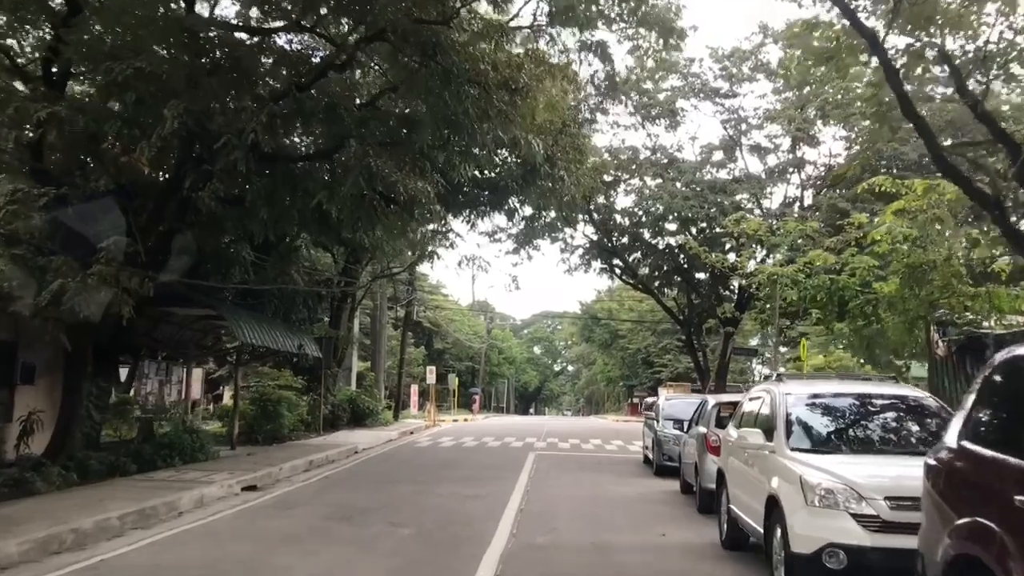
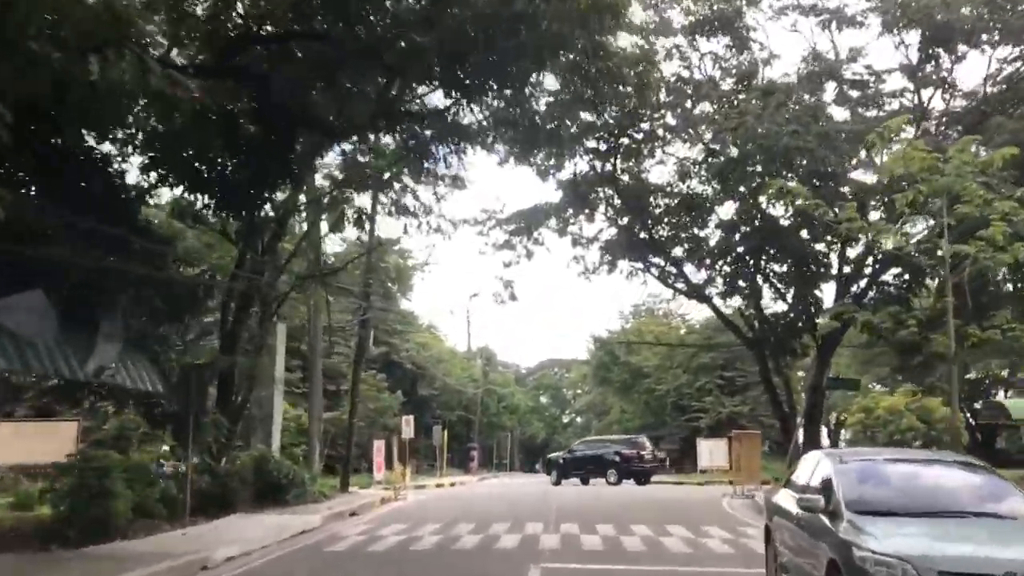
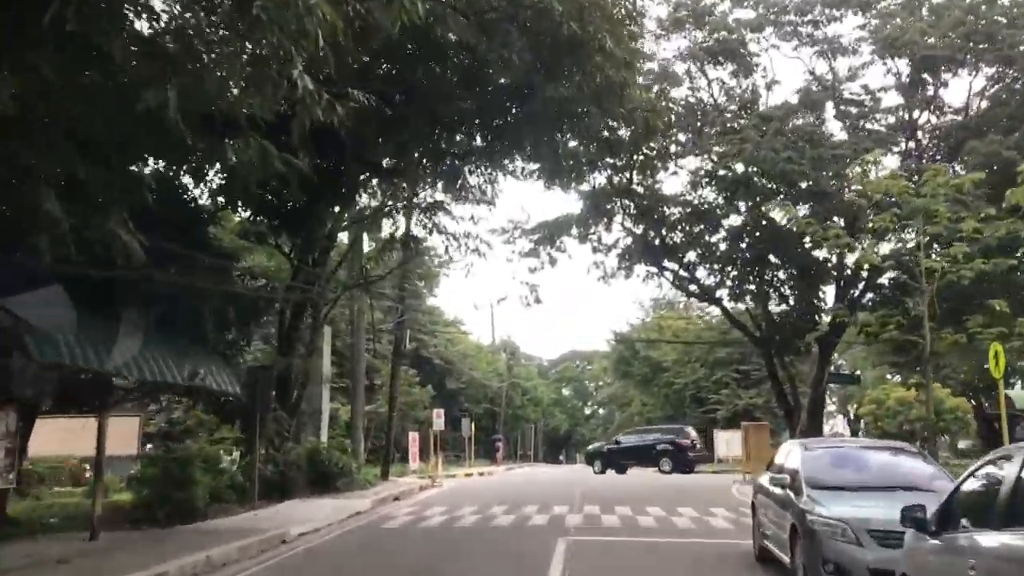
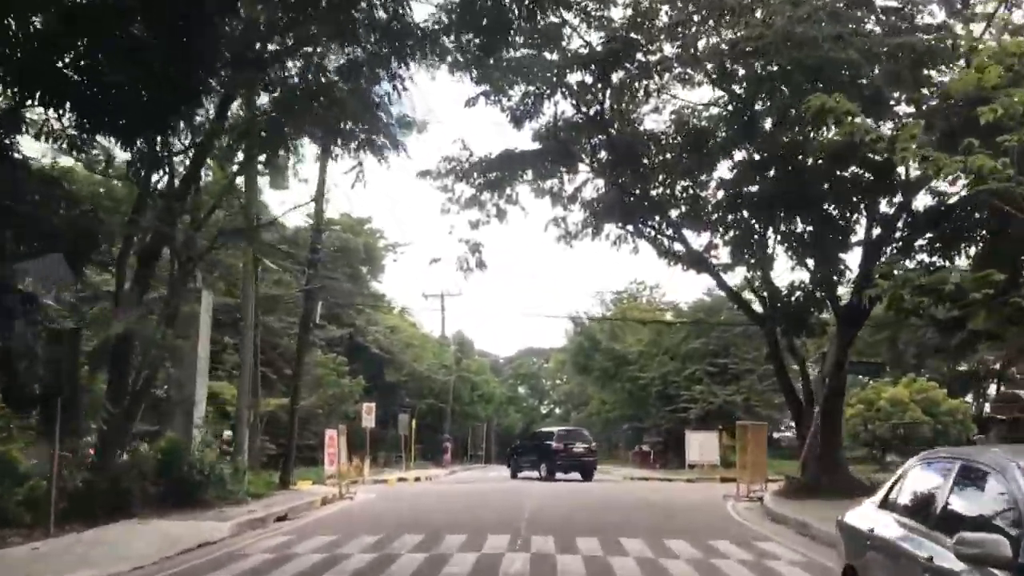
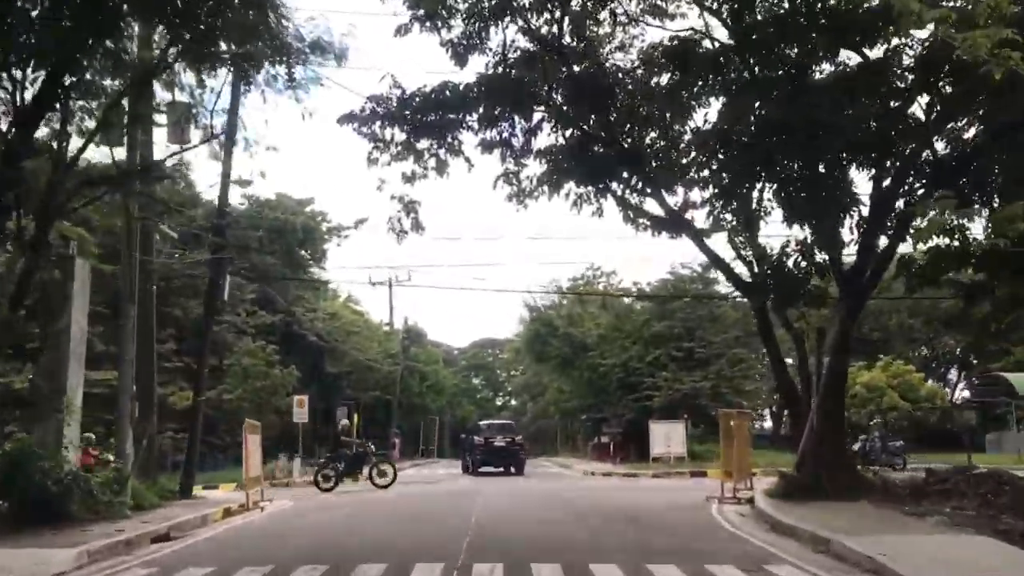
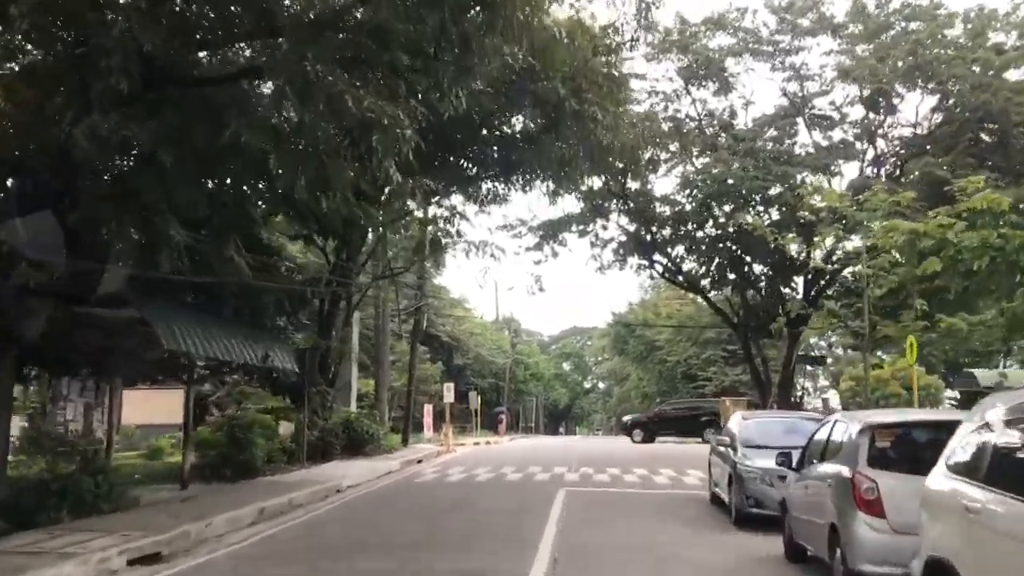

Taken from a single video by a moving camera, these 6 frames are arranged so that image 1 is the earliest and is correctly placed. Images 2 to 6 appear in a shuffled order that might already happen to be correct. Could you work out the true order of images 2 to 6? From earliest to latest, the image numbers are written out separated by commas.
6, 3, 2, 4, 5
